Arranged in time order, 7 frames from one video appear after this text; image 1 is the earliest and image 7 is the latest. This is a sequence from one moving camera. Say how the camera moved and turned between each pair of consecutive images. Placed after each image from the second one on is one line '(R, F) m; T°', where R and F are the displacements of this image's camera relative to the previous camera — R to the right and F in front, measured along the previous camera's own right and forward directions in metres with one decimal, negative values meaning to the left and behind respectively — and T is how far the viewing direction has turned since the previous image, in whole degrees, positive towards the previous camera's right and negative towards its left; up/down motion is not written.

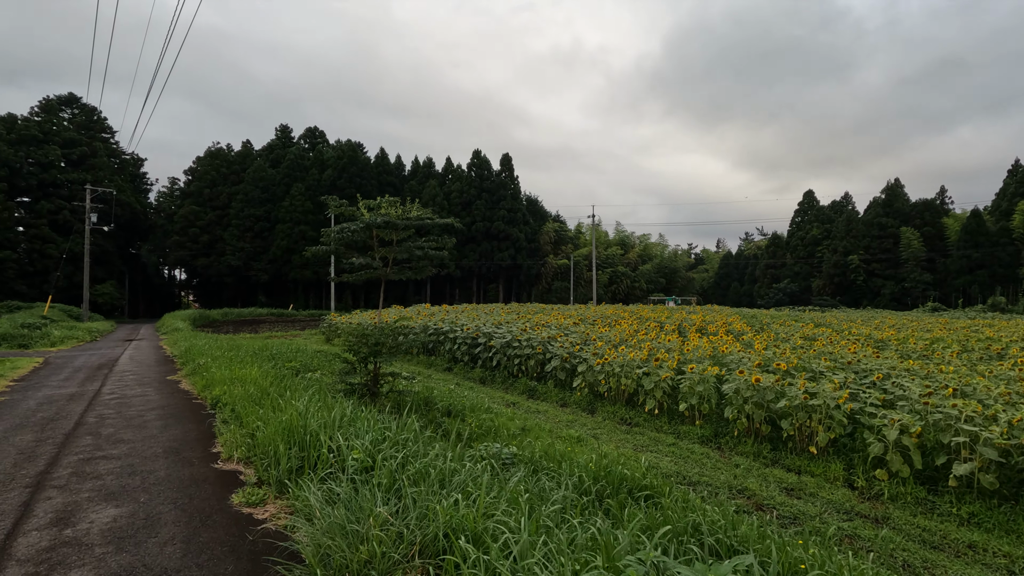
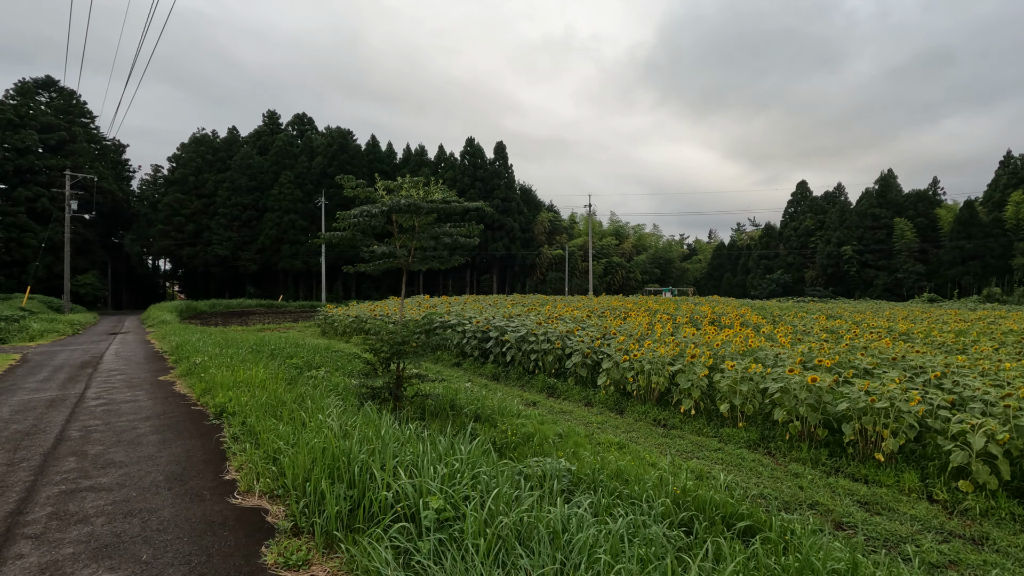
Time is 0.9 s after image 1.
(-0.4, +0.5) m; +1°
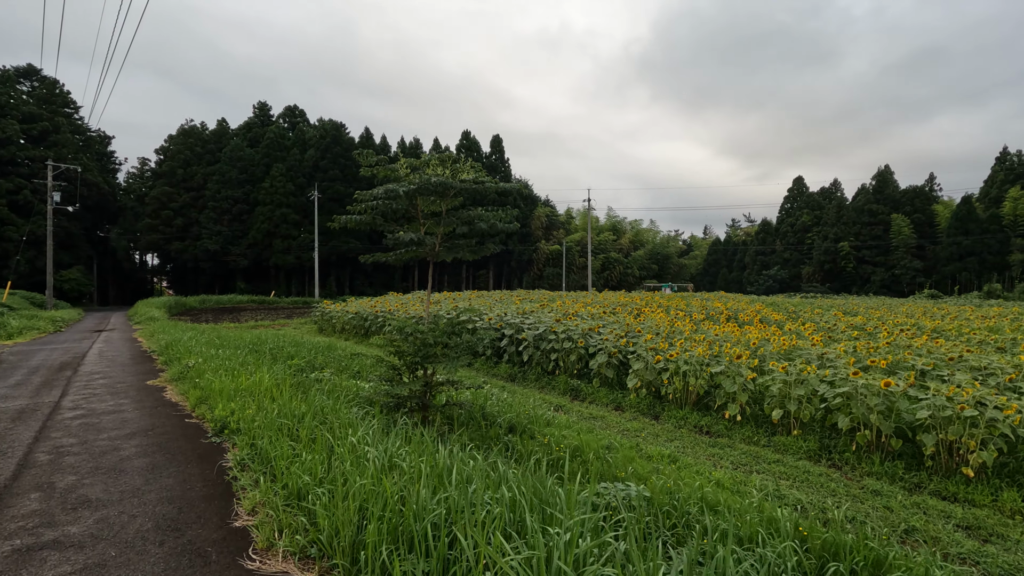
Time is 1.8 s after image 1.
(-0.4, +0.5) m; +1°
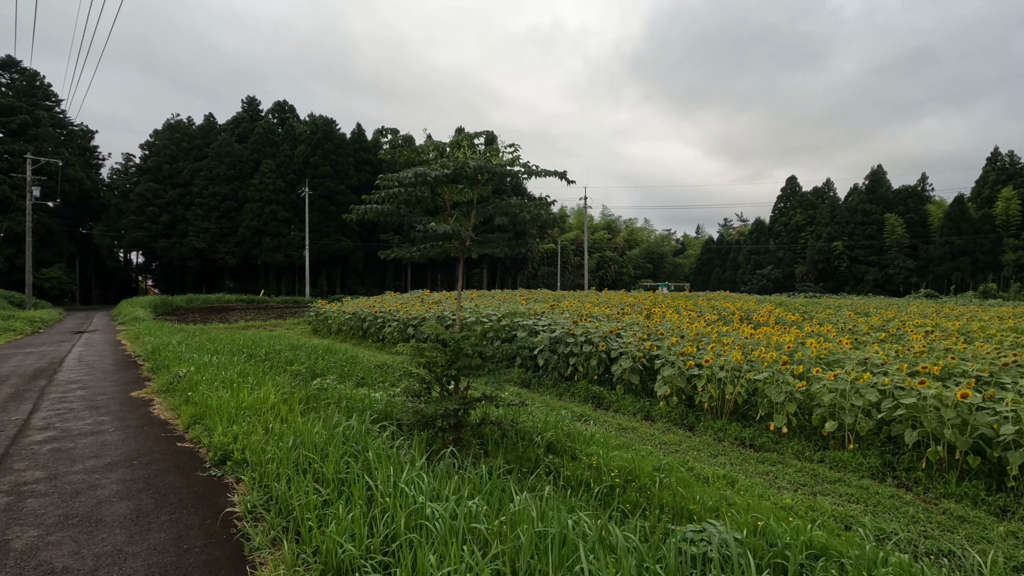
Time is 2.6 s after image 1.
(-0.3, +0.5) m; +1°
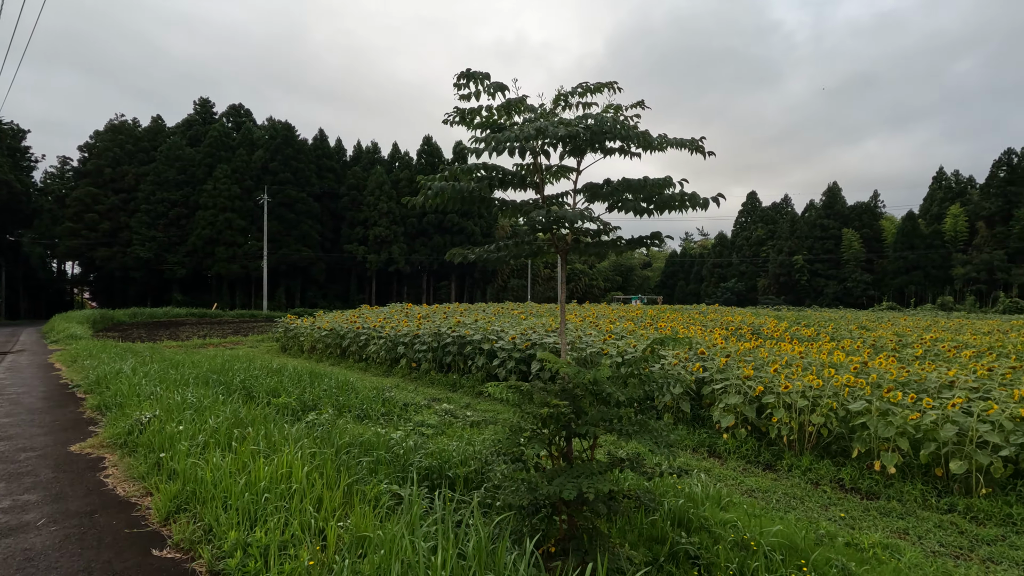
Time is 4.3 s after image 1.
(-0.7, +0.9) m; +4°
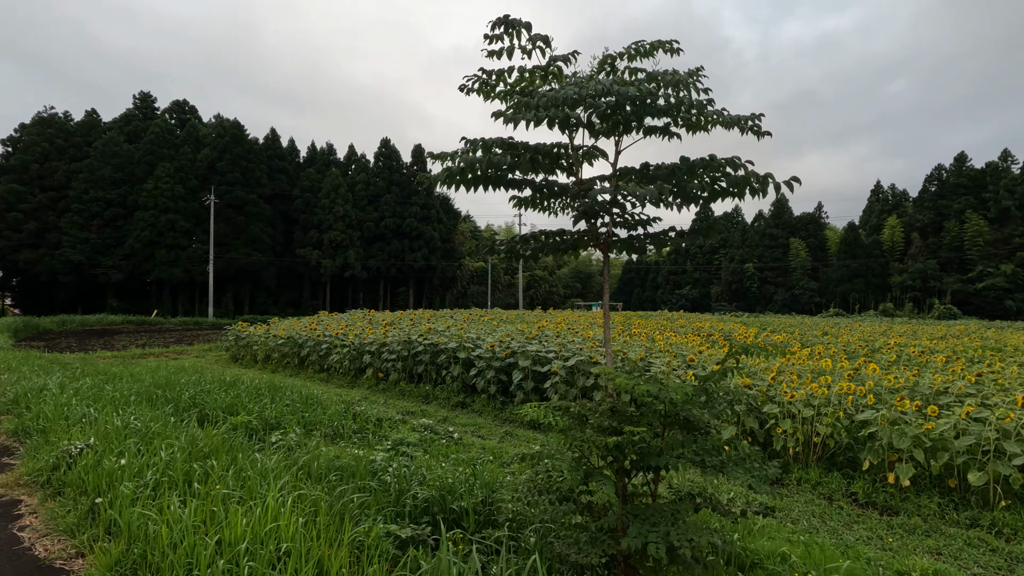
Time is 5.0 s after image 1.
(-0.3, +0.4) m; +5°
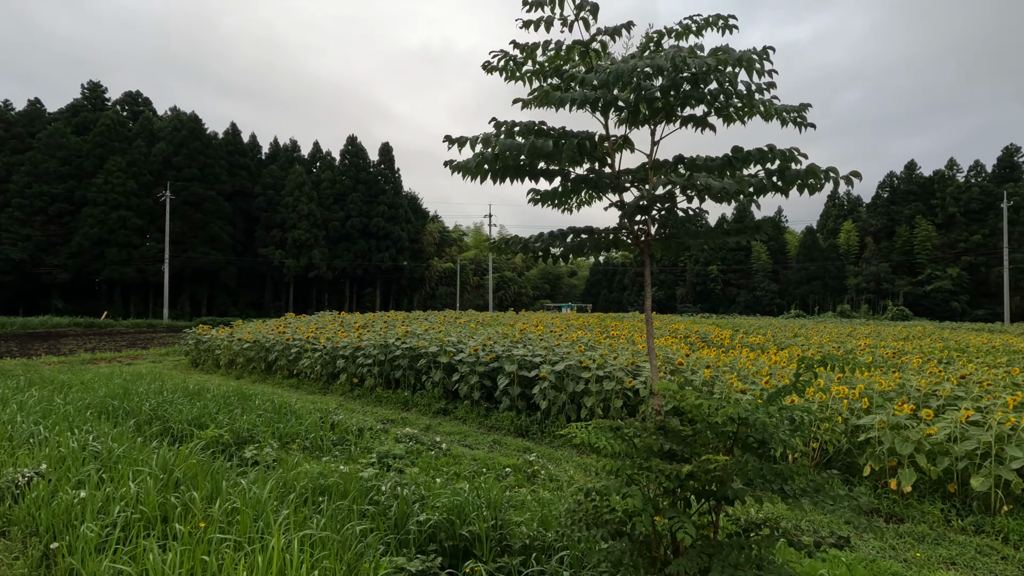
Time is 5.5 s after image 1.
(-0.2, +0.2) m; +4°
